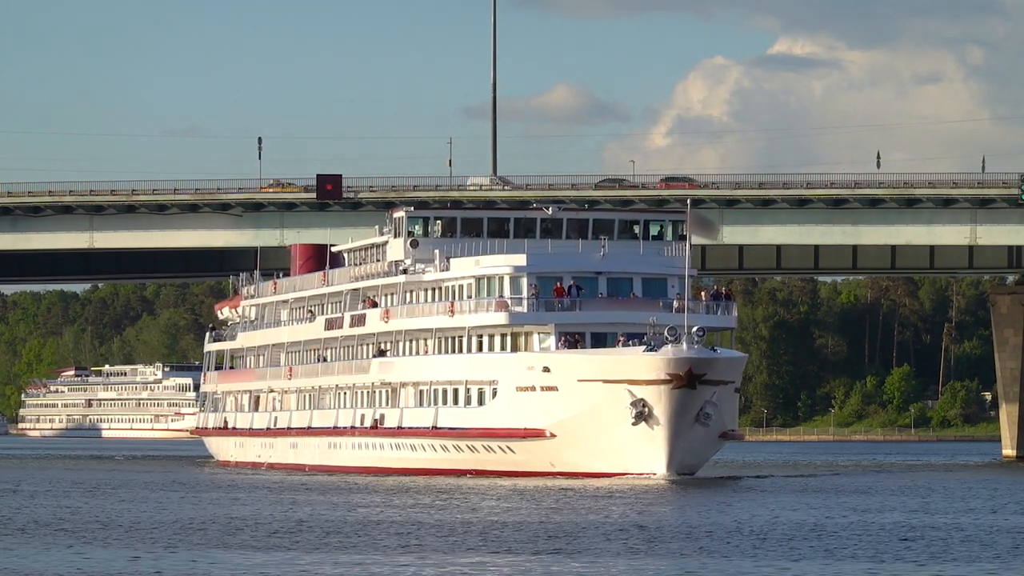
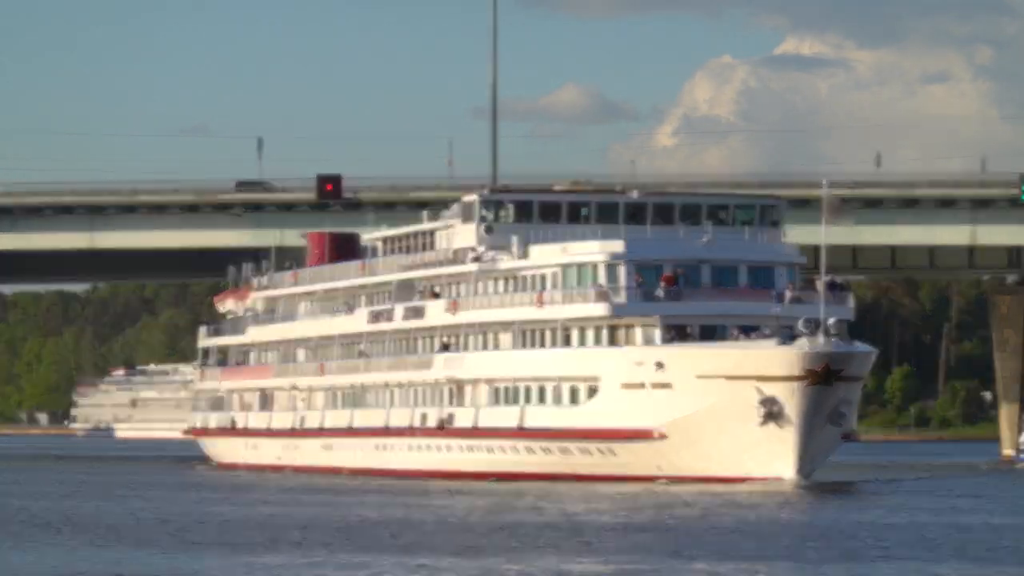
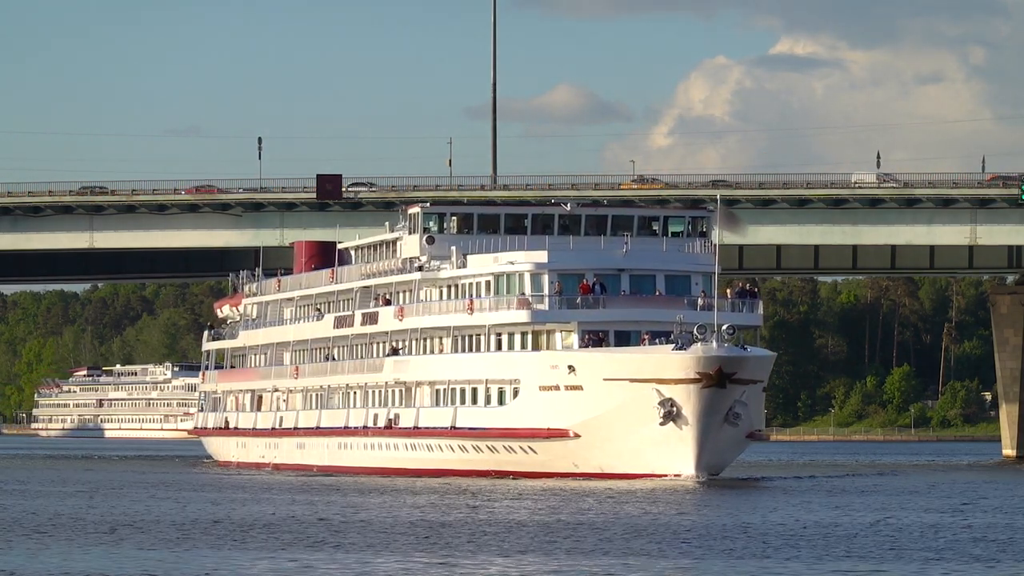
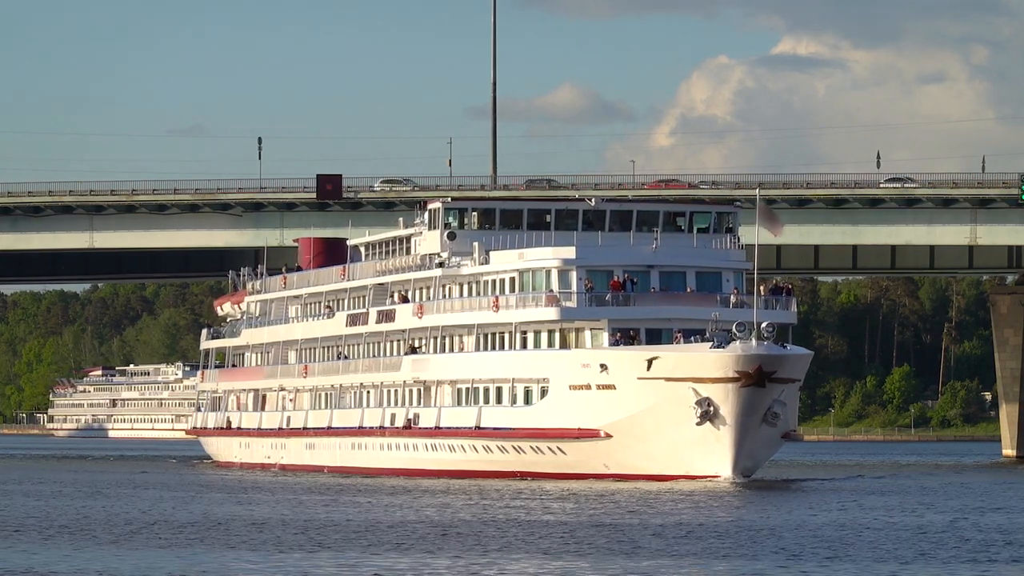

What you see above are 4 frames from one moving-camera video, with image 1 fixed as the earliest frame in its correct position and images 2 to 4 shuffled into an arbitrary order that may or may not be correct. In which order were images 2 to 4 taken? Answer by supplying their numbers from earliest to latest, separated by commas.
3, 4, 2
